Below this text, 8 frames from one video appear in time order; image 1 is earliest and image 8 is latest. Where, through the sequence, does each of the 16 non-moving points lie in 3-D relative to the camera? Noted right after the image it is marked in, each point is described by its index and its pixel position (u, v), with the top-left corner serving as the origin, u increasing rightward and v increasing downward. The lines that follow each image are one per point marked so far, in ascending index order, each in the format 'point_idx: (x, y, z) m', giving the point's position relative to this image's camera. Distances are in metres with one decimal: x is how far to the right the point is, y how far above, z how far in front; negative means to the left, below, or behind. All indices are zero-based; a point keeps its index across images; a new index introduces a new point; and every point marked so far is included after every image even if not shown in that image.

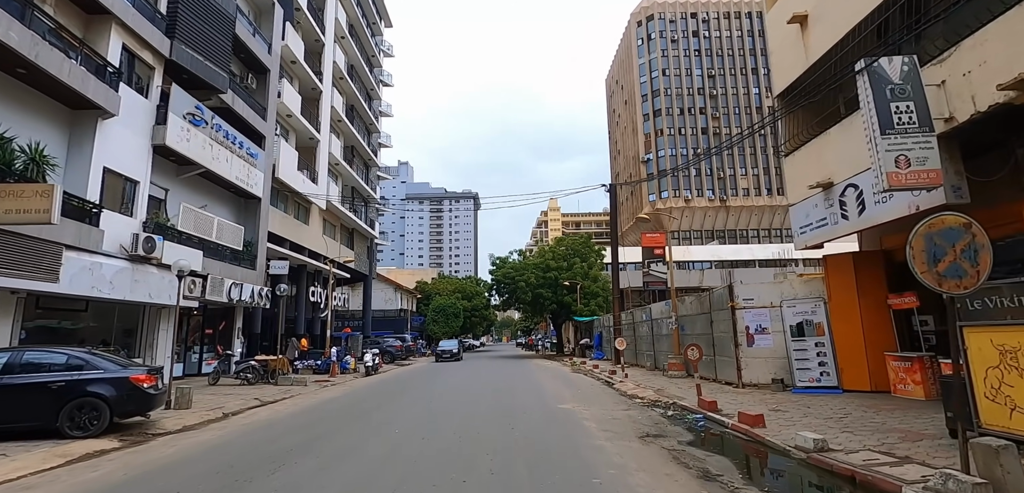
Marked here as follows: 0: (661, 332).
0: (+5.5, -3.1, +18.7) m
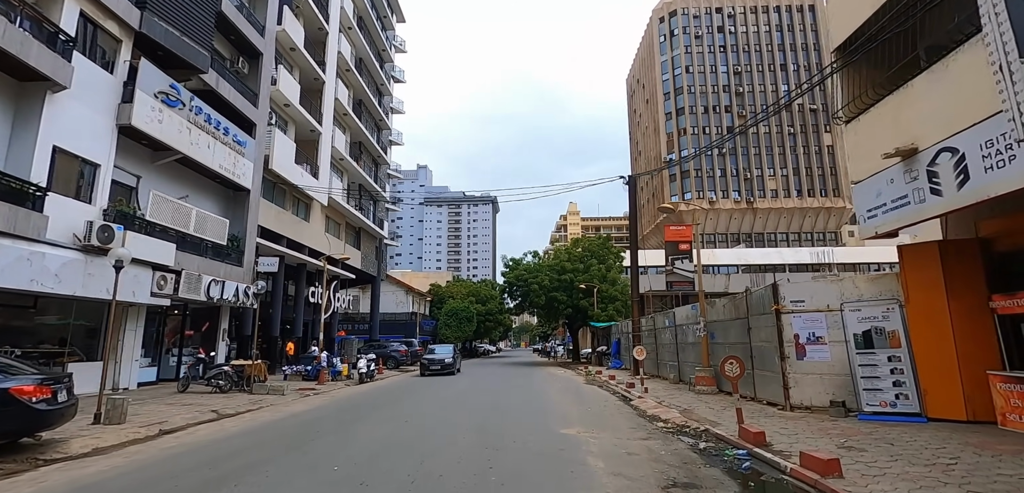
0: (+5.6, -3.0, +16.3) m
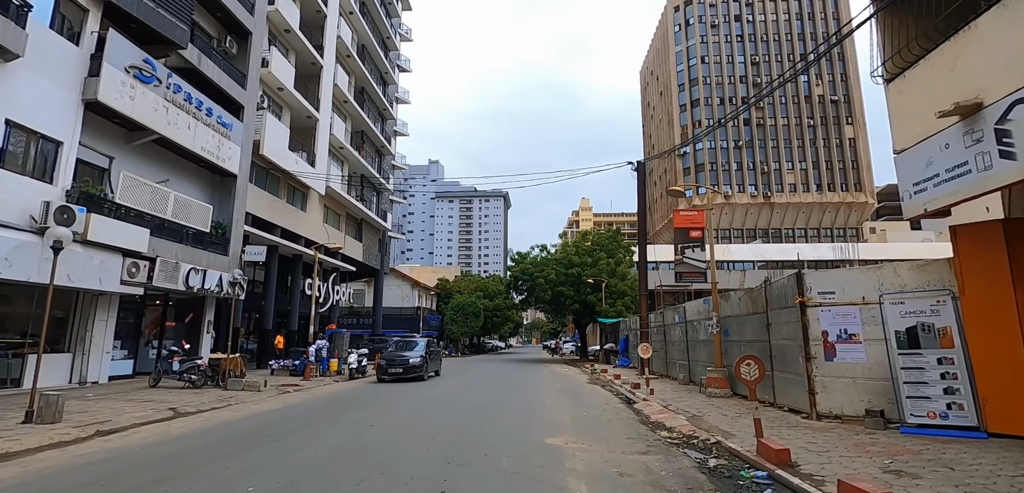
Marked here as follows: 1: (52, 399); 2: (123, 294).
0: (+5.4, -2.6, +14.9) m
1: (-8.2, -2.7, +9.2) m
2: (-11.9, -1.4, +15.8) m
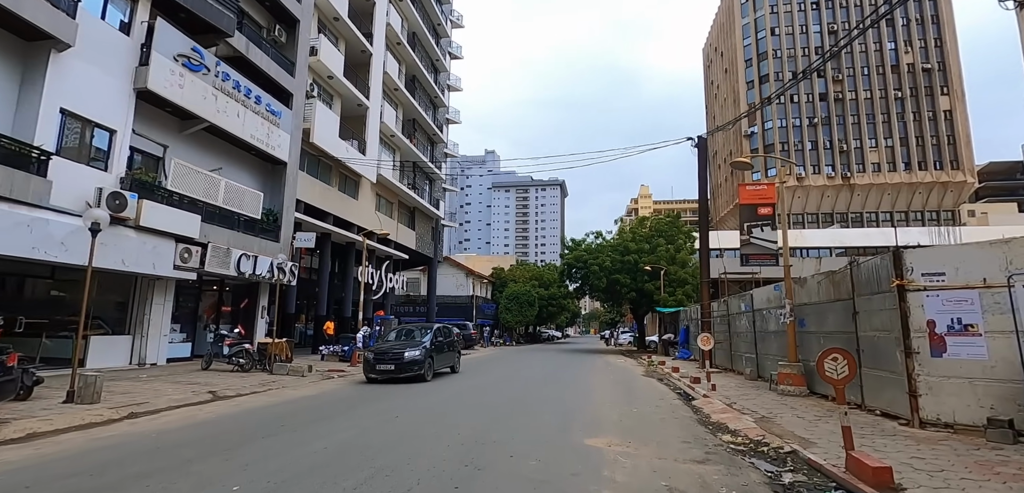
0: (+6.6, -2.1, +13.3) m
1: (-7.5, -2.4, +9.2) m
2: (-10.4, -1.0, +16.1) m
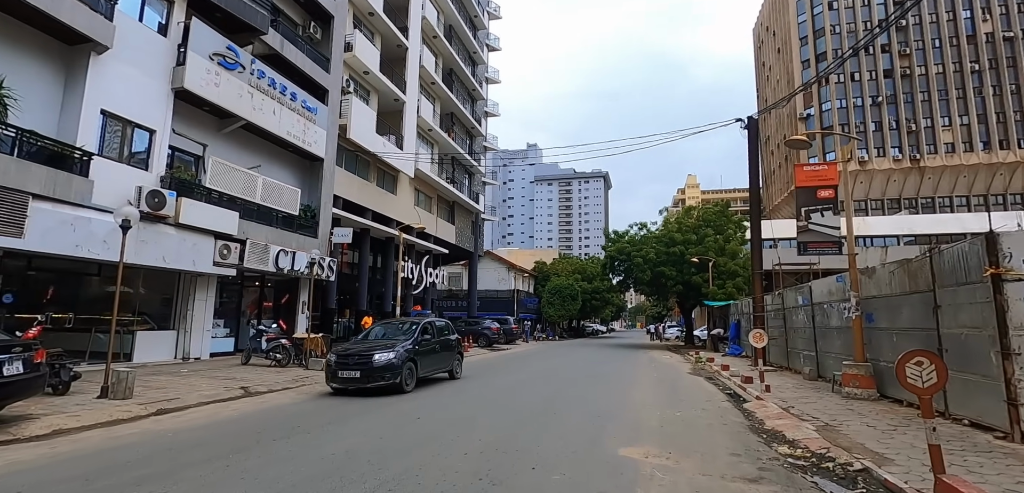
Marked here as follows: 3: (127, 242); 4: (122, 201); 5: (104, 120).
0: (+7.5, -1.8, +12.1) m
1: (-6.9, -2.3, +9.3) m
2: (-9.3, -0.9, +16.4) m
3: (-9.6, +0.1, +13.1) m
4: (-10.1, +1.2, +13.4) m
5: (-10.4, +3.2, +13.2) m
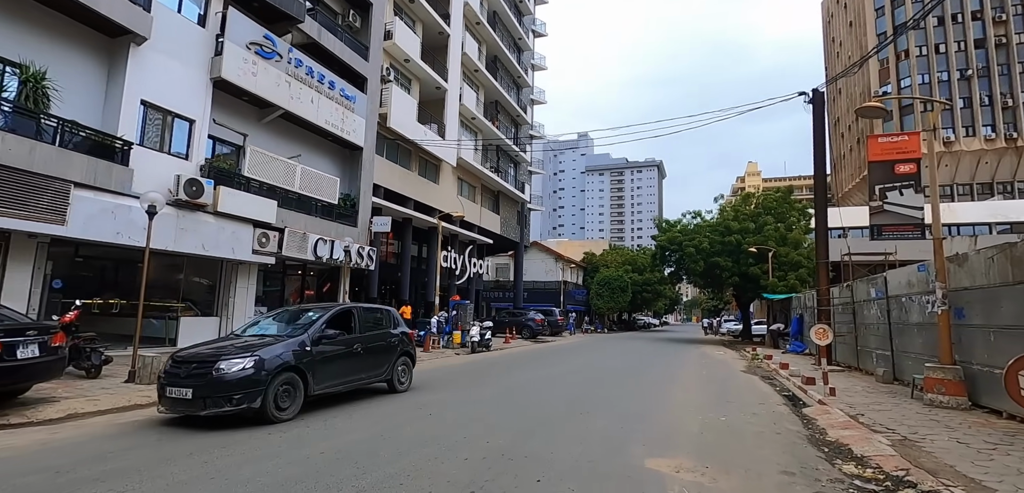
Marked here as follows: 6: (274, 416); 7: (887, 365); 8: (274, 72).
0: (+8.2, -1.5, +10.6) m
1: (-6.5, -2.1, +9.2) m
2: (-8.1, -0.5, +16.5) m
3: (-8.7, +0.4, +13.2) m
4: (-9.2, +1.5, +13.6) m
5: (-9.6, +3.5, +13.4) m
6: (-3.2, -2.3, +7.0) m
7: (+8.7, -2.7, +12.0) m
8: (-7.6, +5.6, +16.5) m
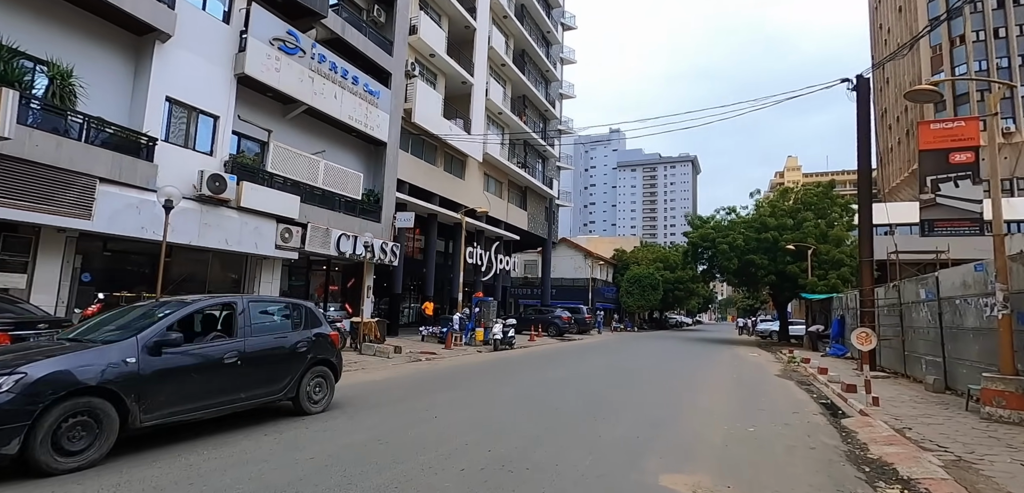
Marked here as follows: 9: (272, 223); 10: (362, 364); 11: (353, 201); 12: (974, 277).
0: (+8.5, -1.4, +9.7) m
1: (-6.2, -2.0, +9.2) m
2: (-7.4, -0.4, +16.6) m
3: (-8.2, +0.5, +13.3) m
4: (-8.6, +1.6, +13.7) m
5: (-9.0, +3.7, +13.6) m
6: (-3.1, -2.2, +6.8) m
7: (+9.1, -2.7, +11.1) m
8: (-6.8, +5.7, +16.5) m
9: (-7.2, +0.7, +15.6) m
10: (-3.7, -2.9, +12.9) m
11: (-5.8, +1.7, +19.1) m
12: (+8.5, -0.6, +9.6) m
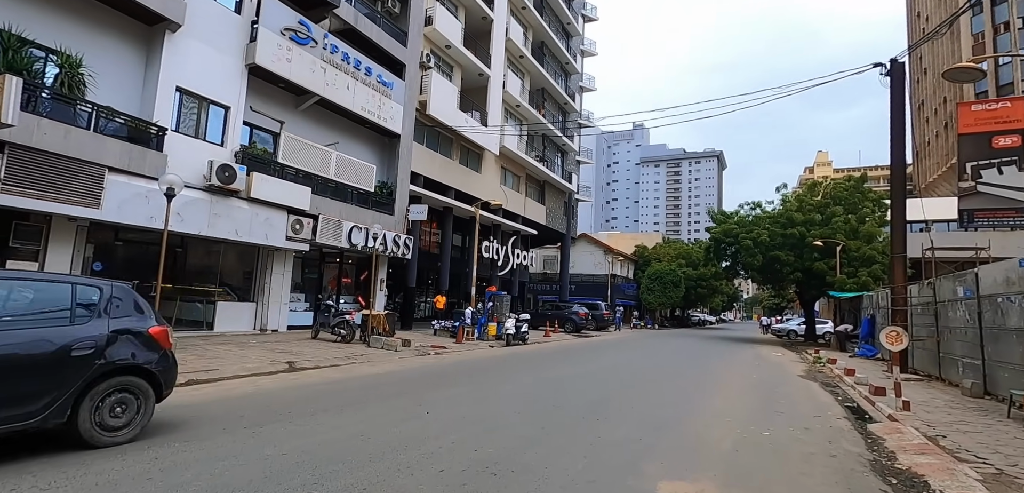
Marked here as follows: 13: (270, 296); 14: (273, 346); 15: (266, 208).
0: (+8.6, -1.3, +9.0) m
1: (-6.1, -1.8, +9.1) m
2: (-7.0, -0.1, +16.5) m
3: (-7.9, +0.8, +13.3) m
4: (-8.3, +1.9, +13.7) m
5: (-8.7, +3.9, +13.6) m
6: (-3.1, -2.0, +6.5) m
7: (+9.2, -2.6, +10.3) m
8: (-6.4, +6.0, +16.4) m
9: (-6.9, +1.0, +15.5) m
10: (-3.4, -2.7, +12.6) m
11: (-5.3, +1.9, +19.0) m
12: (+8.5, -0.4, +8.8) m
13: (-7.7, -1.6, +16.5) m
14: (-5.9, -2.5, +12.9) m
15: (-7.2, +1.1, +15.1) m
